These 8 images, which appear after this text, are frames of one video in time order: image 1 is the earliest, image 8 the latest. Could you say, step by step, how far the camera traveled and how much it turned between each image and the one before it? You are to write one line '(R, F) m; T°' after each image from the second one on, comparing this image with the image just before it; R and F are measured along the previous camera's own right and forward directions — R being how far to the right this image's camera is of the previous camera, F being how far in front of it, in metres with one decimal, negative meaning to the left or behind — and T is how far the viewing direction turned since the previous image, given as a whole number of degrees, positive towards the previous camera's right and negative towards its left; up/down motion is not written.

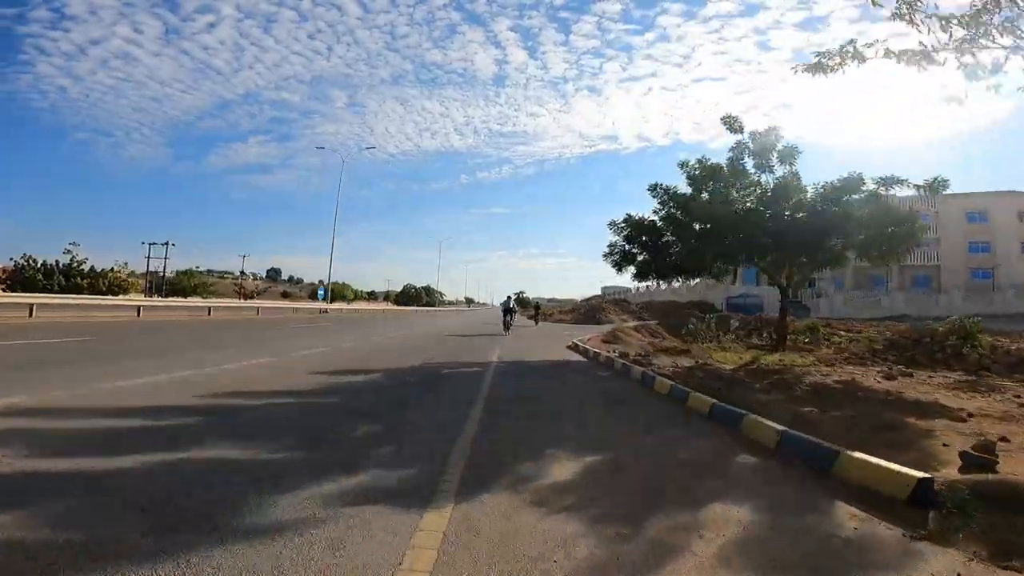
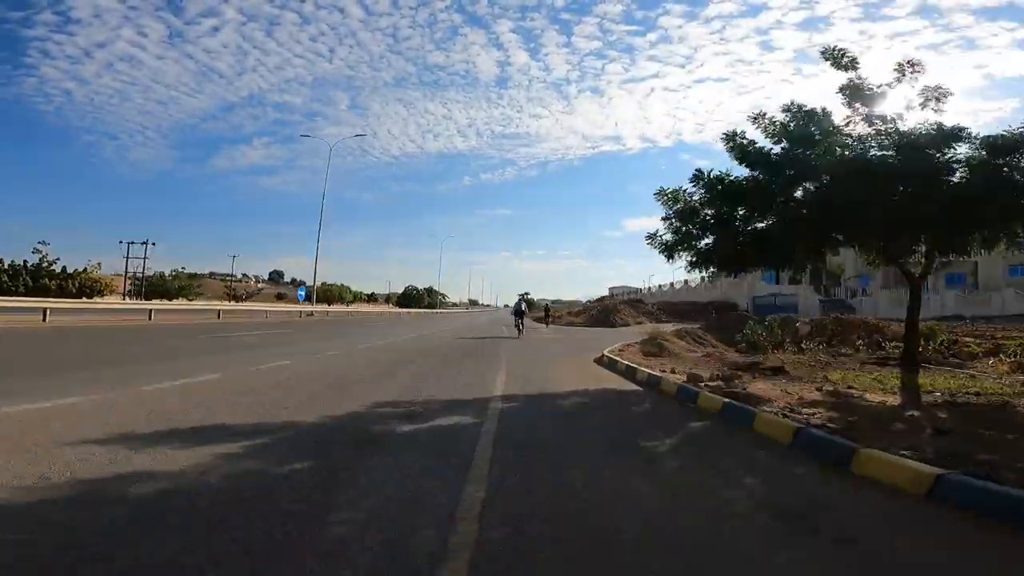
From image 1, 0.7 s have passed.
(-0.1, +3.0) m; 0°
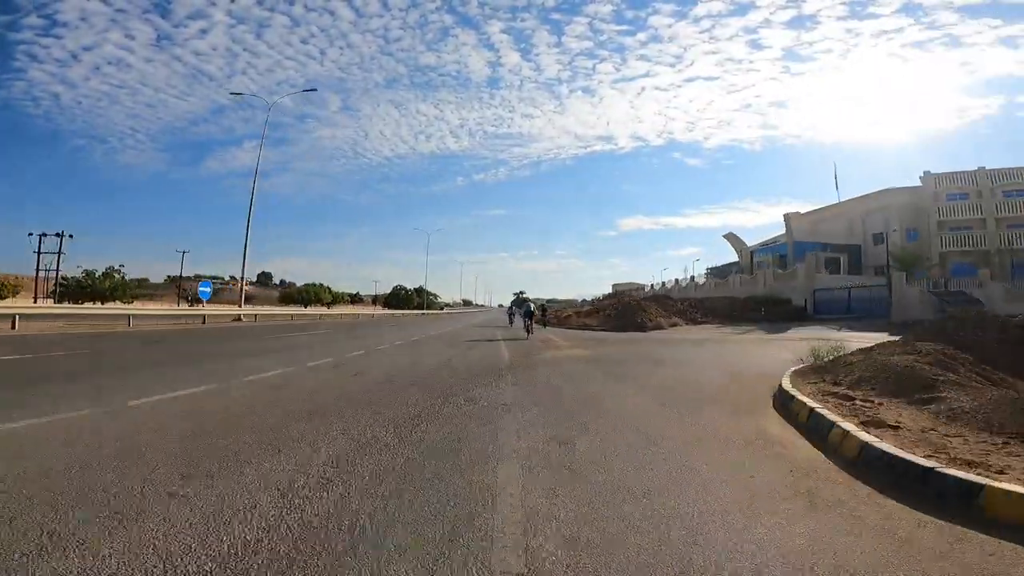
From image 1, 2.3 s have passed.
(-0.1, +6.6) m; +1°
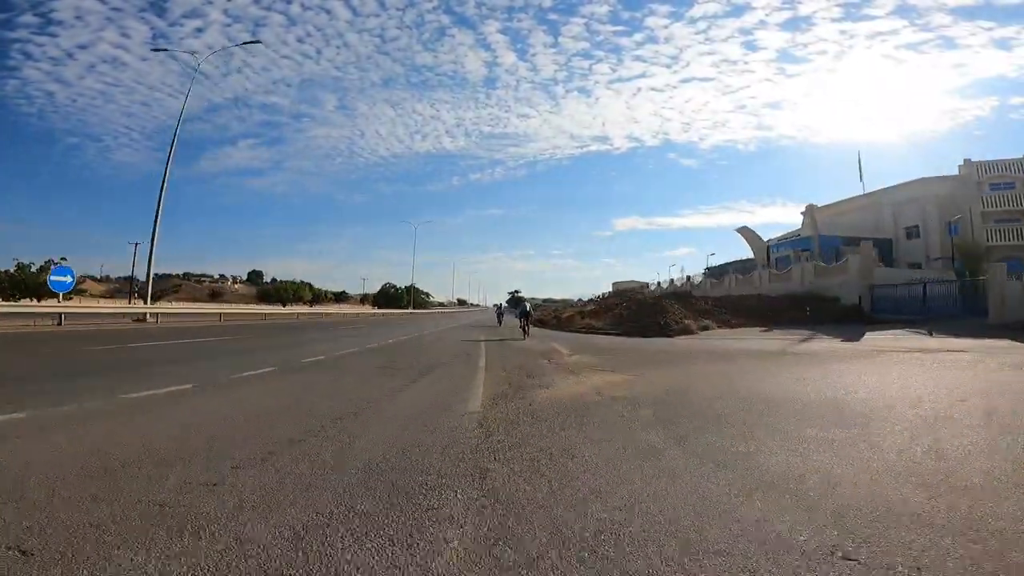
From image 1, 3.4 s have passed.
(+0.1, +4.3) m; 0°
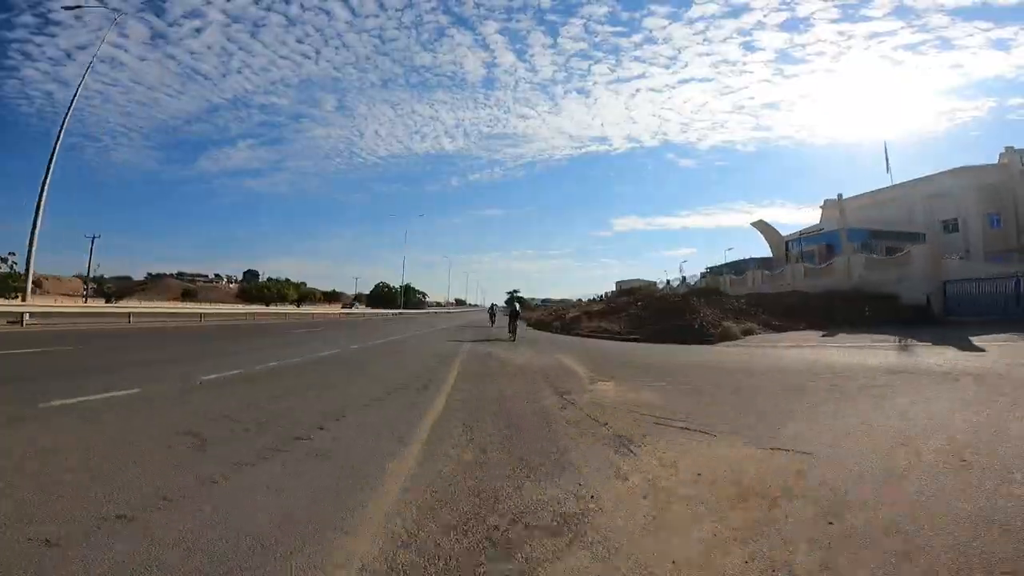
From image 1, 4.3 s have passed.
(+0.1, +3.4) m; 0°
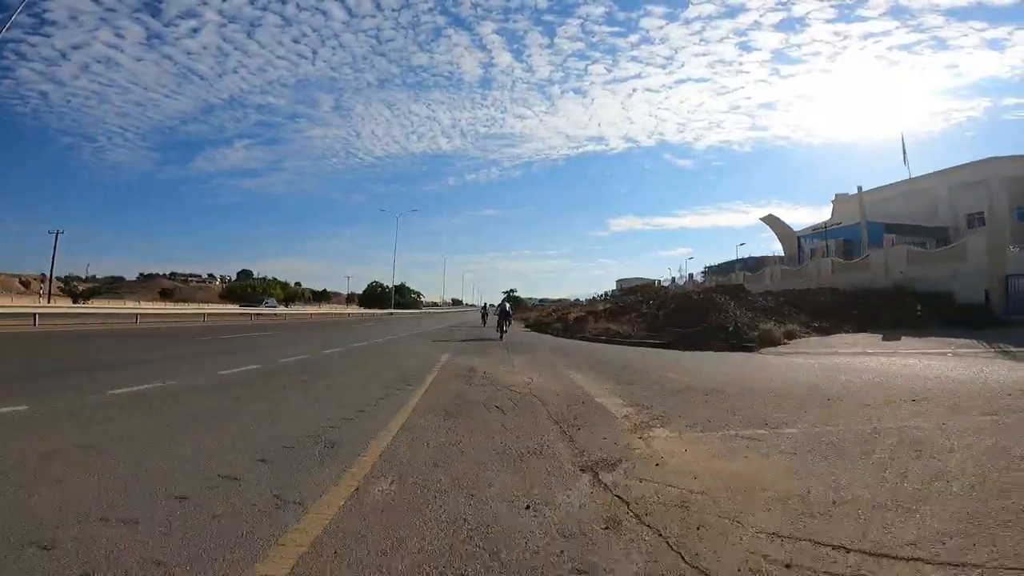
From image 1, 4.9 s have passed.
(0.0, +2.2) m; 0°
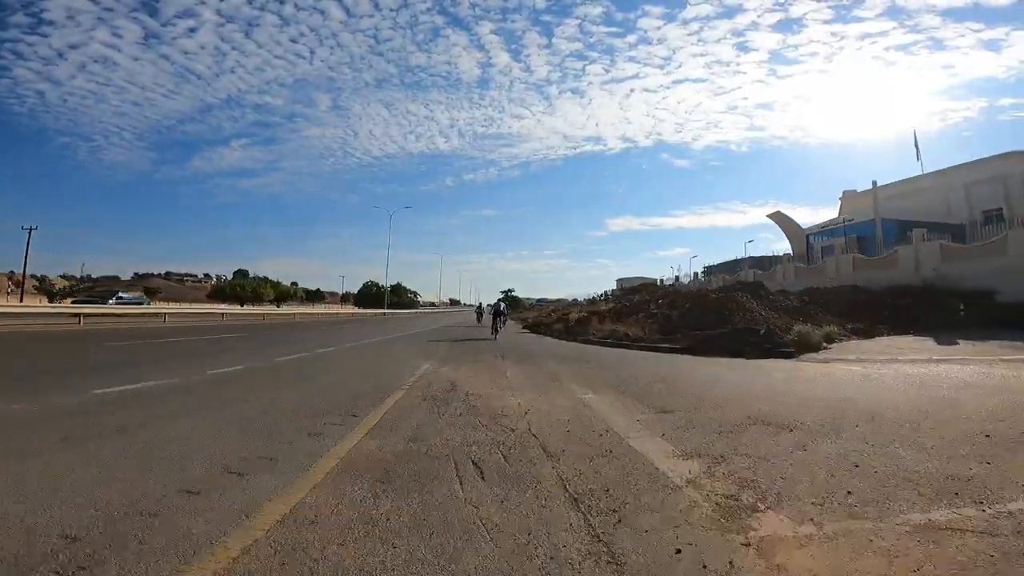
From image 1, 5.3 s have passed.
(0.0, +1.4) m; 0°
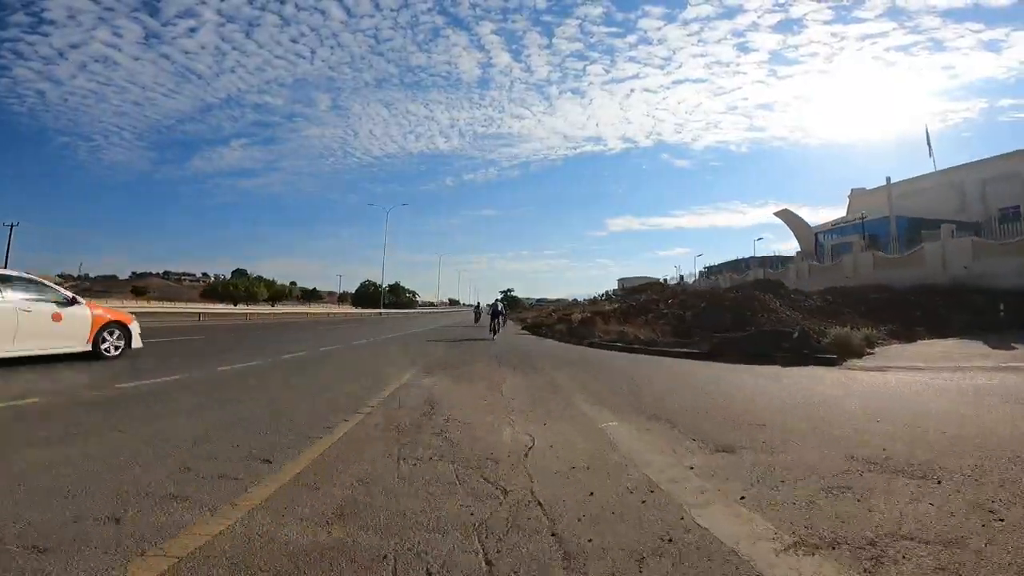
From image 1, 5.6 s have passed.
(0.0, +1.1) m; 0°
